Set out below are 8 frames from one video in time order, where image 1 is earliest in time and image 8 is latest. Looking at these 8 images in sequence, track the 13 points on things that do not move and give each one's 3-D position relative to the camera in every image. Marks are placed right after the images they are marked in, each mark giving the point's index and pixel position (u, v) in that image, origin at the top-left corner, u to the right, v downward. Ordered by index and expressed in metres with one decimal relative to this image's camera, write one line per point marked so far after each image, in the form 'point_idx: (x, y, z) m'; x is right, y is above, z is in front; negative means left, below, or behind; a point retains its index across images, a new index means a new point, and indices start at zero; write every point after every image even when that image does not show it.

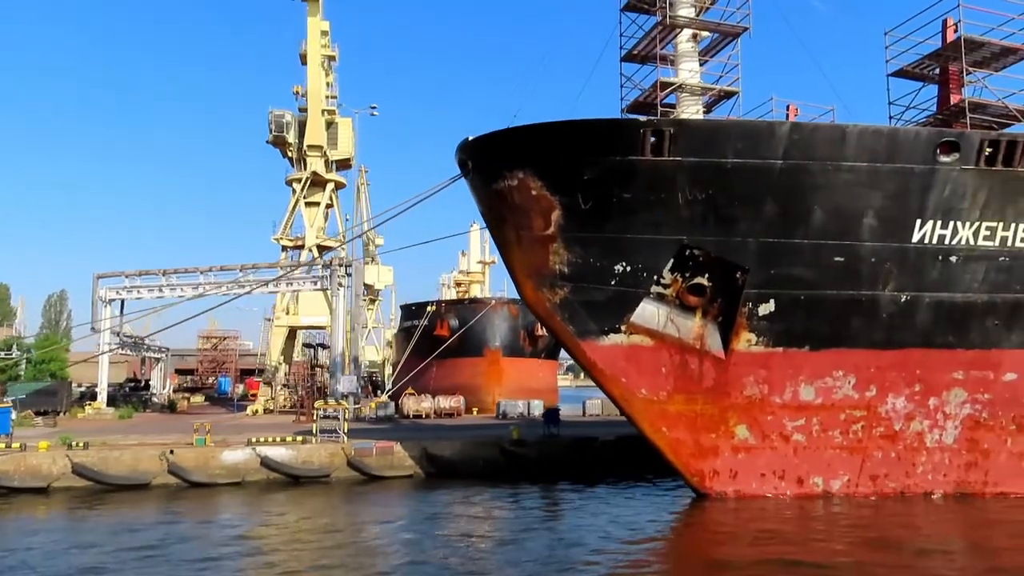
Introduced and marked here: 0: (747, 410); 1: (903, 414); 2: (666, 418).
0: (+2.3, -1.2, +7.5) m
1: (+3.8, -1.2, +7.5) m
2: (+1.5, -1.2, +7.5) m
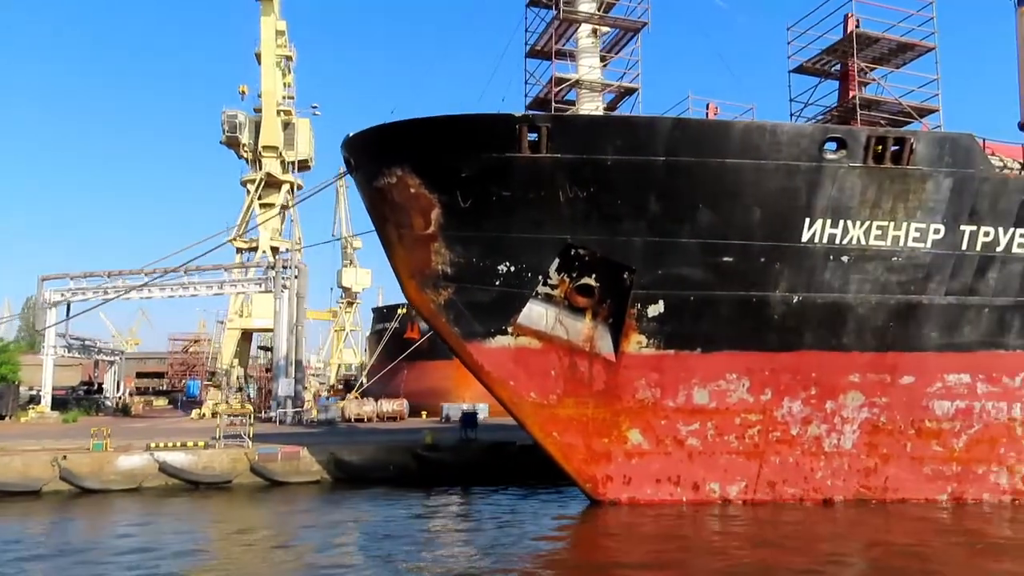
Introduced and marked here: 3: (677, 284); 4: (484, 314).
0: (+1.2, -1.2, +7.3) m
1: (+2.7, -1.2, +7.3) m
2: (+0.4, -1.3, +7.3) m
3: (+1.5, 0.0, +7.0) m
4: (-0.2, -0.2, +7.1) m
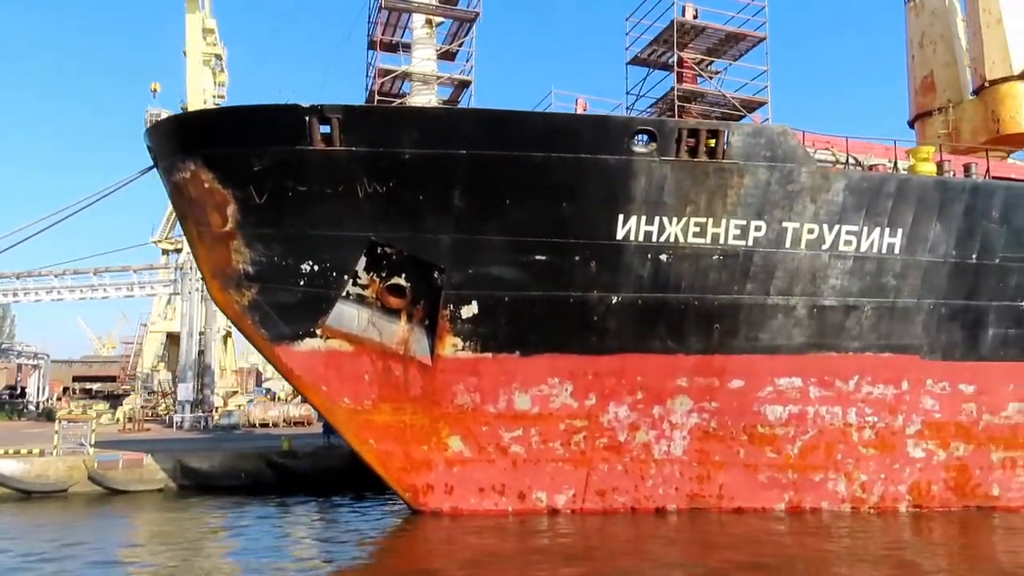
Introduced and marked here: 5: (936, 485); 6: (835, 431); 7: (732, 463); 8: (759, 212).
0: (-0.5, -1.2, +7.0) m
1: (+1.0, -1.2, +7.0) m
2: (-1.3, -1.3, +7.0) m
3: (-0.2, 0.0, +6.7) m
4: (-1.9, -0.2, +6.8) m
5: (+3.9, -1.8, +7.2) m
6: (+2.9, -1.3, +7.0) m
7: (+2.0, -1.6, +7.1) m
8: (+2.1, +0.6, +6.5) m
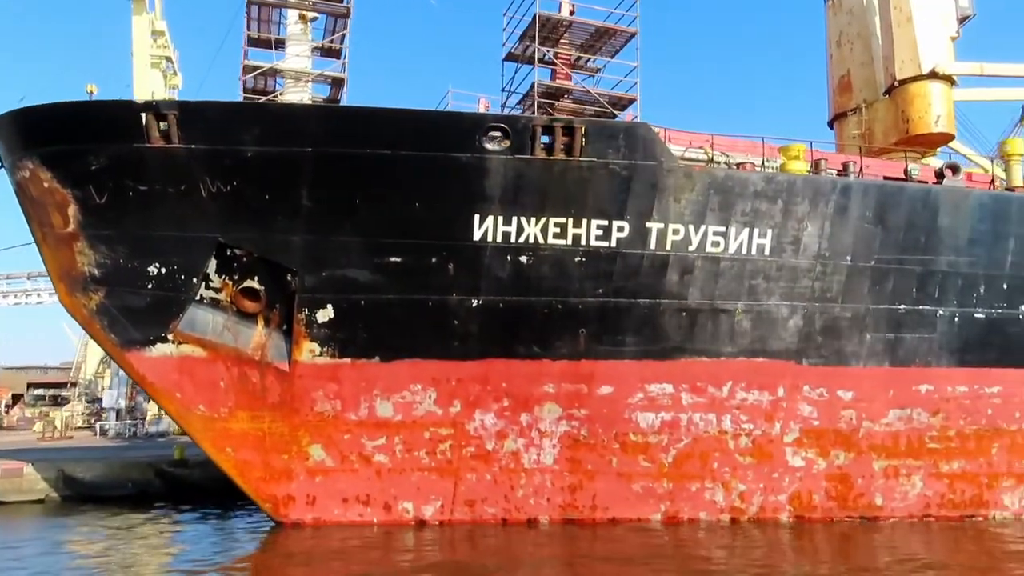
0: (-1.7, -1.2, +6.7) m
1: (-0.2, -1.3, +6.8) m
2: (-2.4, -1.3, +6.7) m
3: (-1.4, 0.0, +6.4) m
4: (-3.1, -0.3, +6.5) m
5: (+2.7, -1.8, +6.9) m
6: (+1.7, -1.3, +6.8) m
7: (+0.8, -1.6, +6.9) m
8: (+0.9, +0.6, +6.3) m
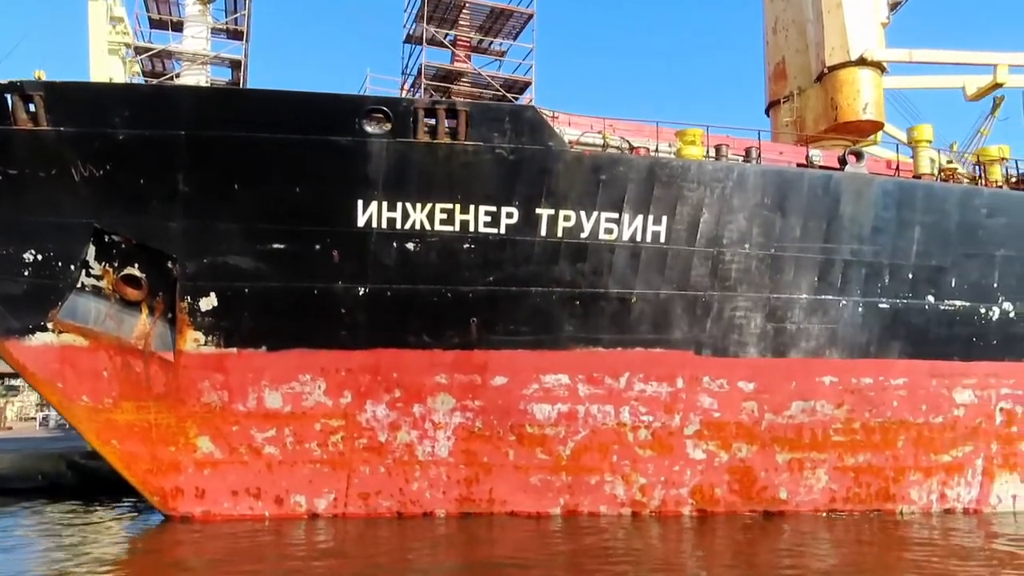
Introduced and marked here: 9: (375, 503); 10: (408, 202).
0: (-2.6, -1.1, +6.6) m
1: (-1.1, -1.2, +6.6) m
2: (-3.4, -1.2, +6.6) m
3: (-2.3, +0.1, +6.2) m
4: (-4.0, -0.2, +6.3) m
5: (+1.8, -1.7, +6.8) m
6: (+0.8, -1.2, +6.7) m
7: (-0.1, -1.5, +6.7) m
8: (0.0, +0.7, +6.1) m
9: (-1.2, -1.9, +6.7) m
10: (-0.8, +0.7, +6.1) m
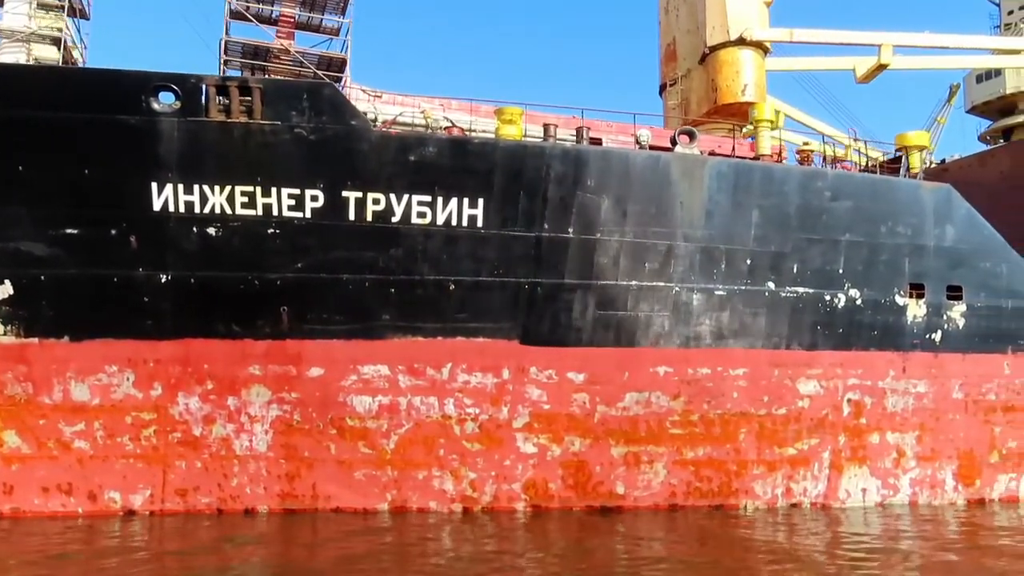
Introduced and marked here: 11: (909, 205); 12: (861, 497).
0: (-4.0, -1.0, +6.3) m
1: (-2.5, -1.0, +6.3) m
2: (-4.8, -1.1, +6.3) m
3: (-3.8, +0.2, +5.9) m
4: (-5.5, -0.1, +6.0) m
5: (+0.3, -1.6, +6.5) m
6: (-0.6, -1.1, +6.4) m
7: (-1.6, -1.4, +6.4) m
8: (-1.5, +0.8, +5.8) m
9: (-2.7, -1.8, +6.5) m
10: (-2.3, +0.8, +5.8) m
11: (+3.4, +0.7, +6.7) m
12: (+3.0, -1.8, +6.8) m
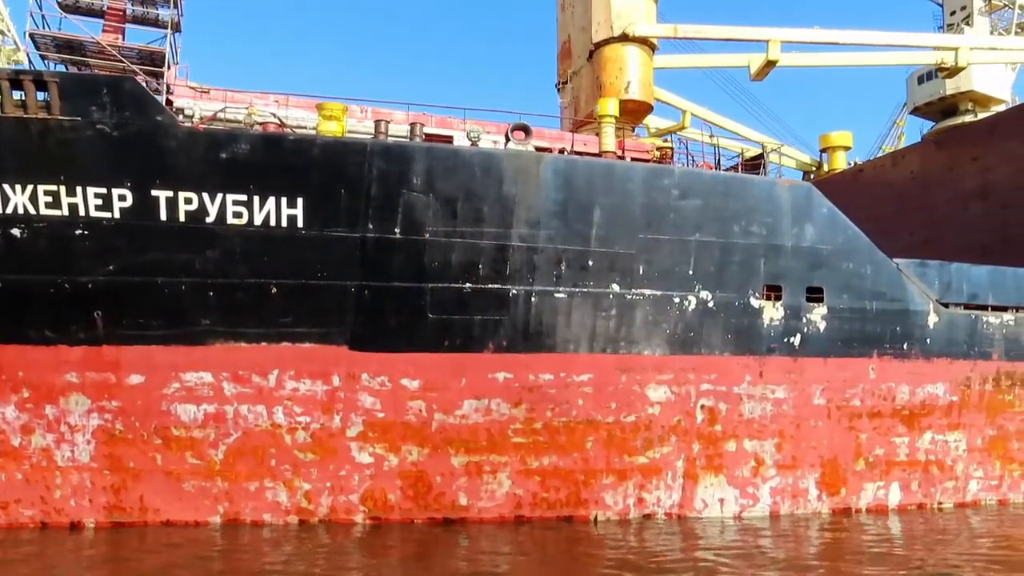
0: (-5.4, -1.0, +6.0) m
1: (-3.8, -1.1, +6.1) m
2: (-6.1, -1.1, +6.0) m
3: (-5.1, +0.2, +5.7) m
4: (-6.8, -0.1, +5.8) m
5: (-1.0, -1.7, +6.3) m
6: (-2.0, -1.1, +6.1) m
7: (-2.9, -1.4, +6.2) m
8: (-2.8, +0.8, +5.6) m
9: (-4.0, -1.8, +6.2) m
10: (-3.6, +0.7, +5.5) m
11: (+2.1, +0.7, +6.5) m
12: (+1.7, -1.8, +6.5) m
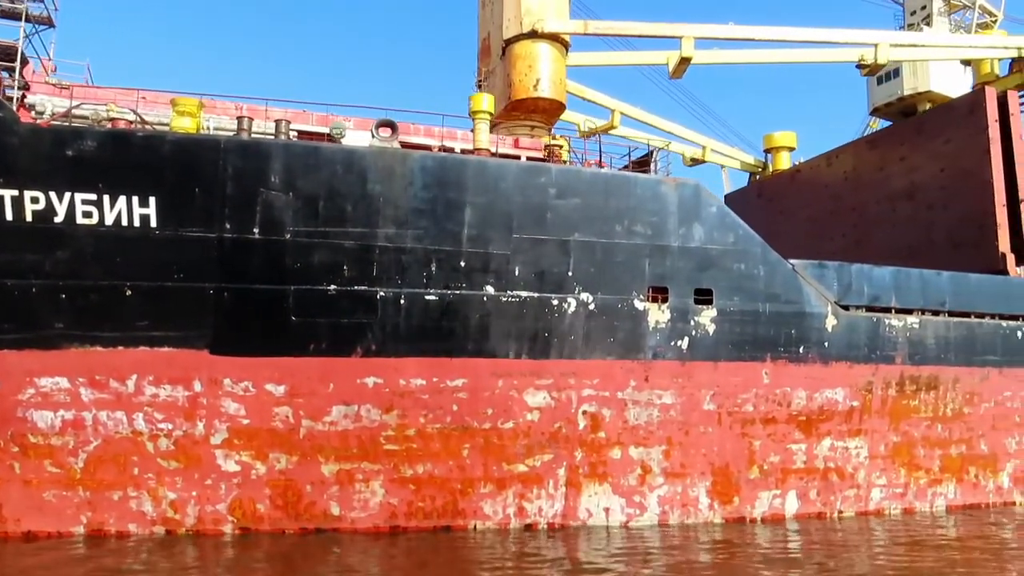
0: (-6.3, -1.1, +5.8) m
1: (-4.8, -1.1, +5.9) m
2: (-7.1, -1.1, +5.8) m
3: (-6.1, +0.2, +5.5) m
4: (-7.8, -0.1, +5.6) m
5: (-2.0, -1.7, +6.1) m
6: (-2.9, -1.2, +5.9) m
7: (-3.9, -1.5, +6.0) m
8: (-3.8, +0.8, +5.4) m
9: (-5.0, -1.8, +6.0) m
10: (-4.6, +0.7, +5.4) m
11: (+1.1, +0.7, +6.3) m
12: (+0.7, -1.8, +6.3) m
